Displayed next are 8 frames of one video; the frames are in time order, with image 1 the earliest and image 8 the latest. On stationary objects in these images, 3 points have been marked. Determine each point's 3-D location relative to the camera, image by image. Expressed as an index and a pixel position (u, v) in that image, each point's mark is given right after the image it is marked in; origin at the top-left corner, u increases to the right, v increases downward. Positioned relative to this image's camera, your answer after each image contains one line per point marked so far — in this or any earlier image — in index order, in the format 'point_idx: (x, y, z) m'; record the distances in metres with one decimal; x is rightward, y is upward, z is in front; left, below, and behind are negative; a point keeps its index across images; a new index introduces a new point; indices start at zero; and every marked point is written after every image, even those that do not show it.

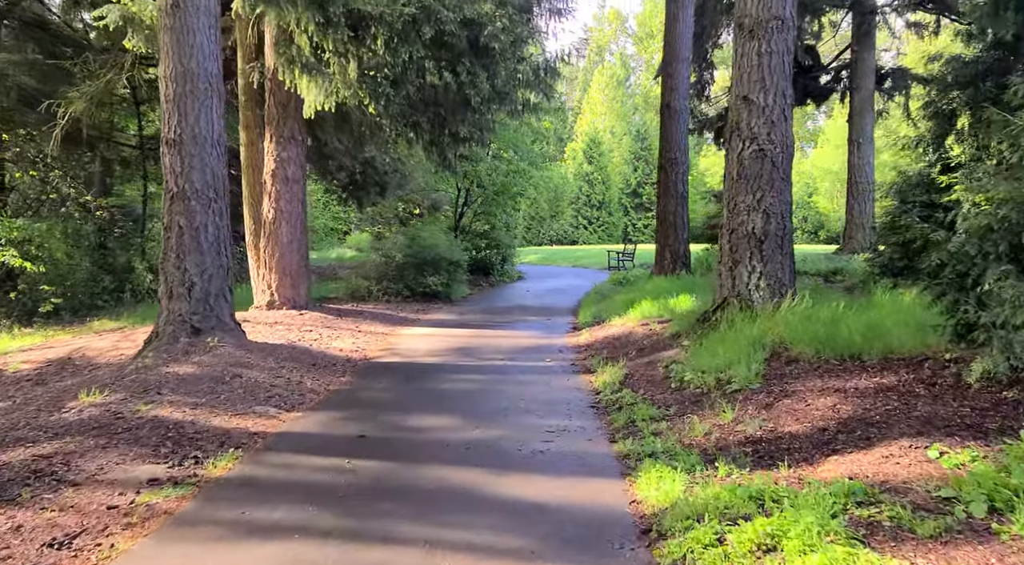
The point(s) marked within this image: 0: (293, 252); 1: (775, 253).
0: (-3.5, +0.5, +14.7) m
1: (+2.7, +0.3, +9.4) m
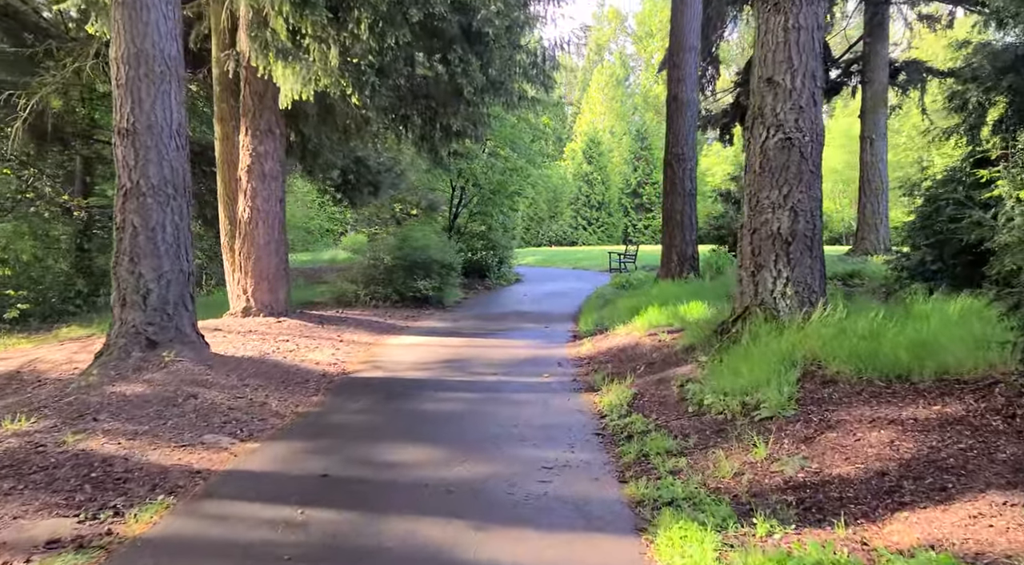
0: (-3.6, +0.4, +13.5) m
1: (+2.6, +0.2, +8.3) m
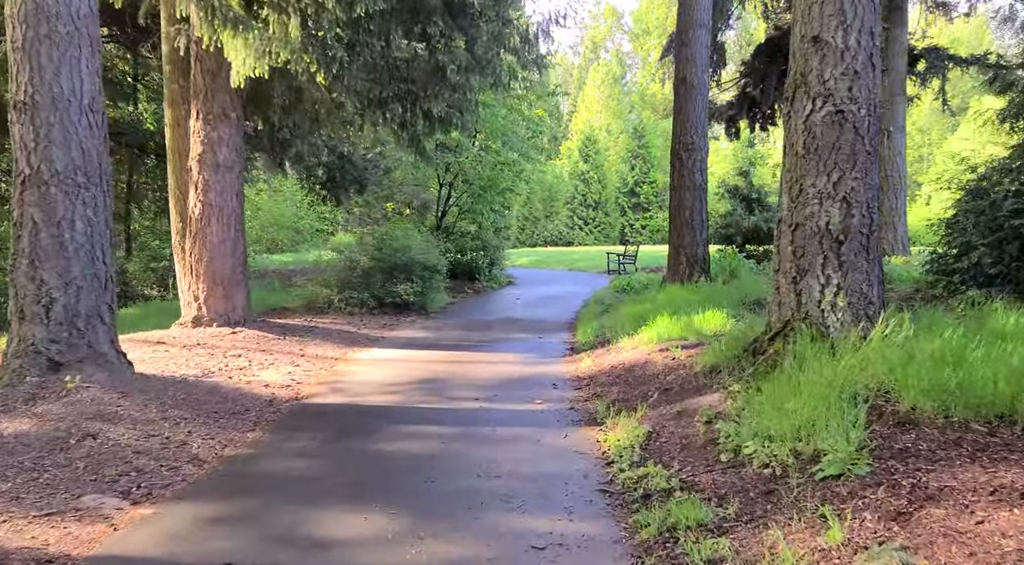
0: (-3.7, +0.3, +11.9) m
1: (+2.5, +0.2, +6.6) m
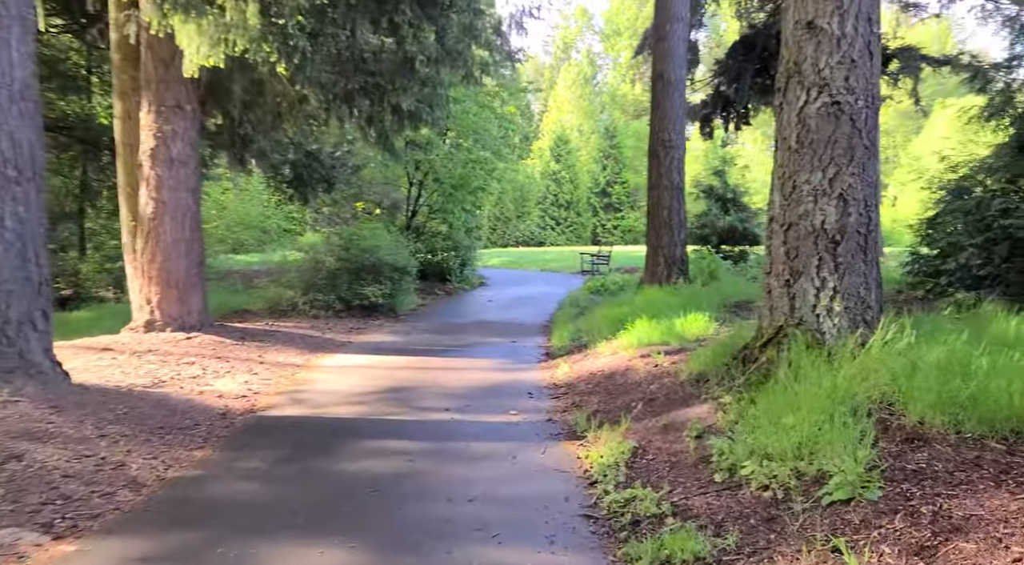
0: (-4.1, +0.3, +11.2) m
1: (+2.3, +0.2, +6.2) m
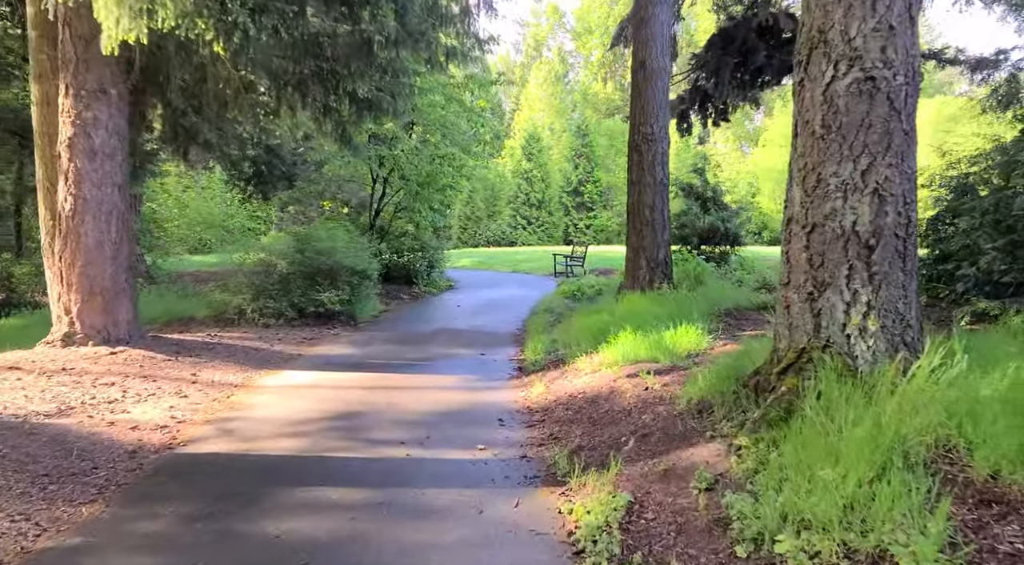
0: (-4.4, +0.2, +10.0) m
1: (+2.1, +0.1, +5.1) m
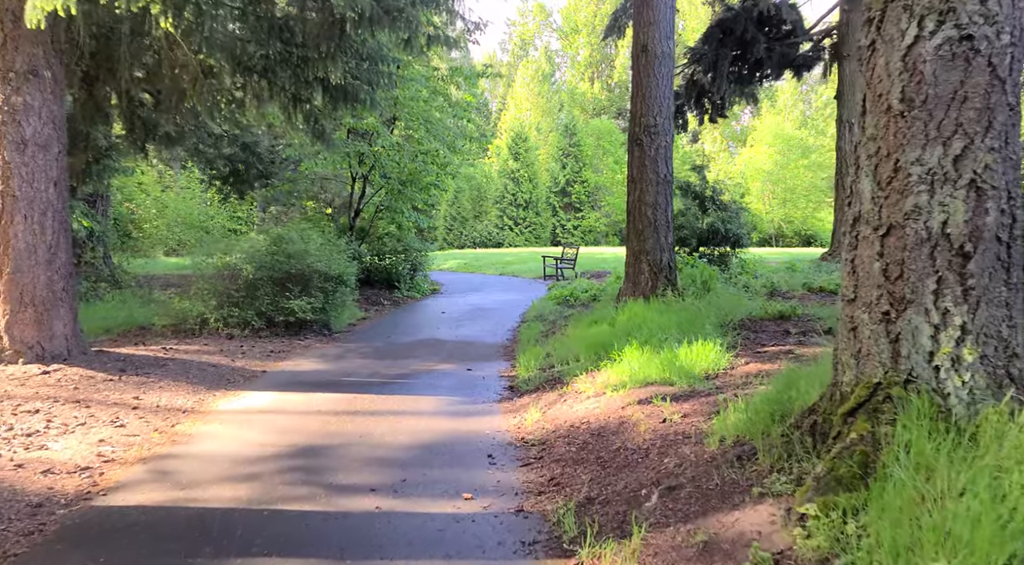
0: (-4.5, +0.2, +8.7) m
1: (+2.1, 0.0, +4.0) m
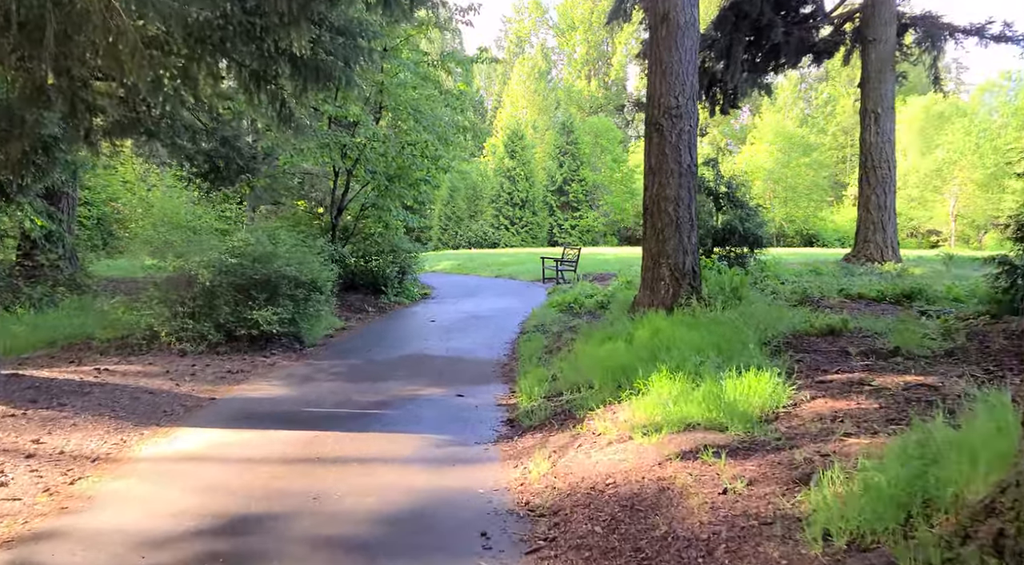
0: (-4.5, +0.1, +7.1) m
1: (+2.1, -0.1, +2.3) m
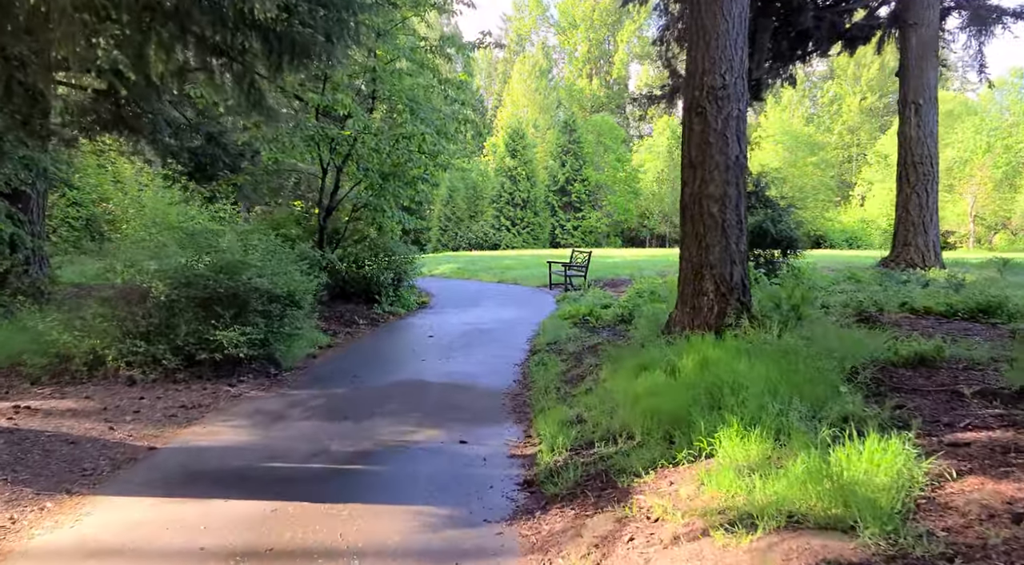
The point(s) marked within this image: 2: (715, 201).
0: (-4.4, -0.1, +5.4) m
1: (+2.2, -0.2, +0.7) m
2: (+1.8, +0.7, +8.3) m
